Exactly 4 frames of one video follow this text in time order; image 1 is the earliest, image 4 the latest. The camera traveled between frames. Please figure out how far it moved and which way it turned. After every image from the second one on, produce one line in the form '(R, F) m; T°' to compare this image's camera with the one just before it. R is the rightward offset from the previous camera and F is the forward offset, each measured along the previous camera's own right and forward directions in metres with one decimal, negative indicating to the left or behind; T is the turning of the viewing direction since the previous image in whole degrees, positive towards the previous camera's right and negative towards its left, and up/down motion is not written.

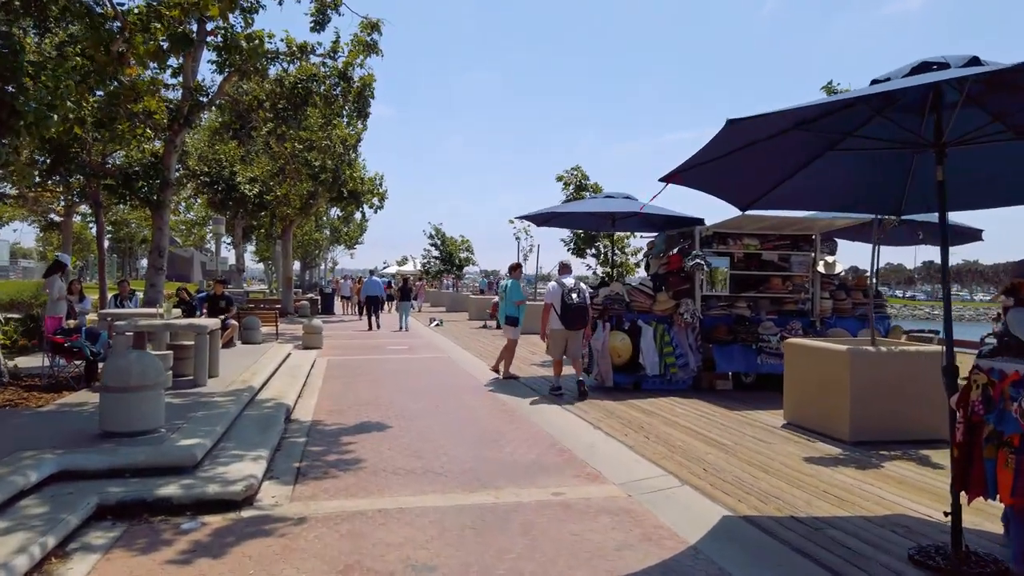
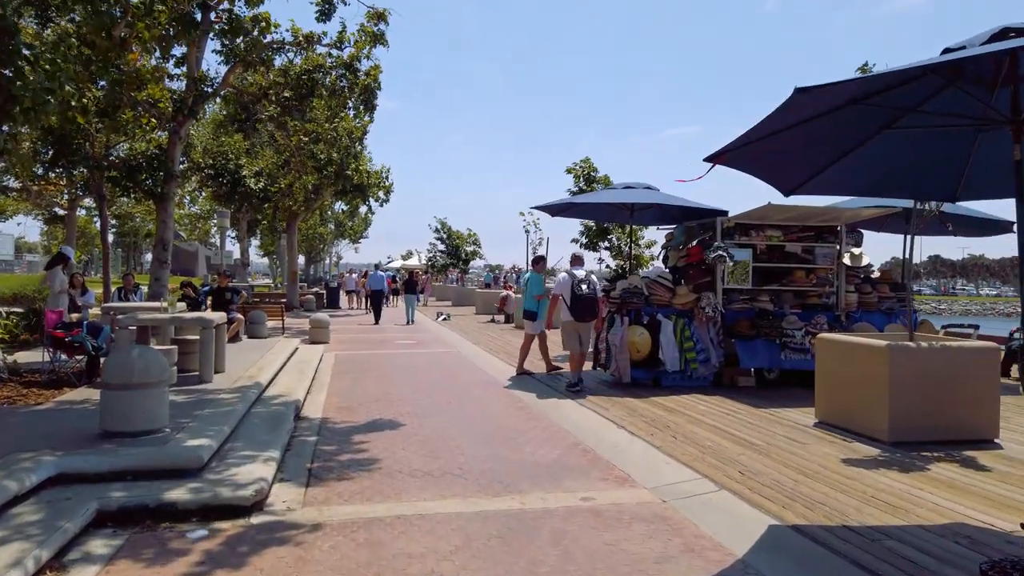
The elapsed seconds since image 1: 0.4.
(-0.2, +0.4) m; 0°
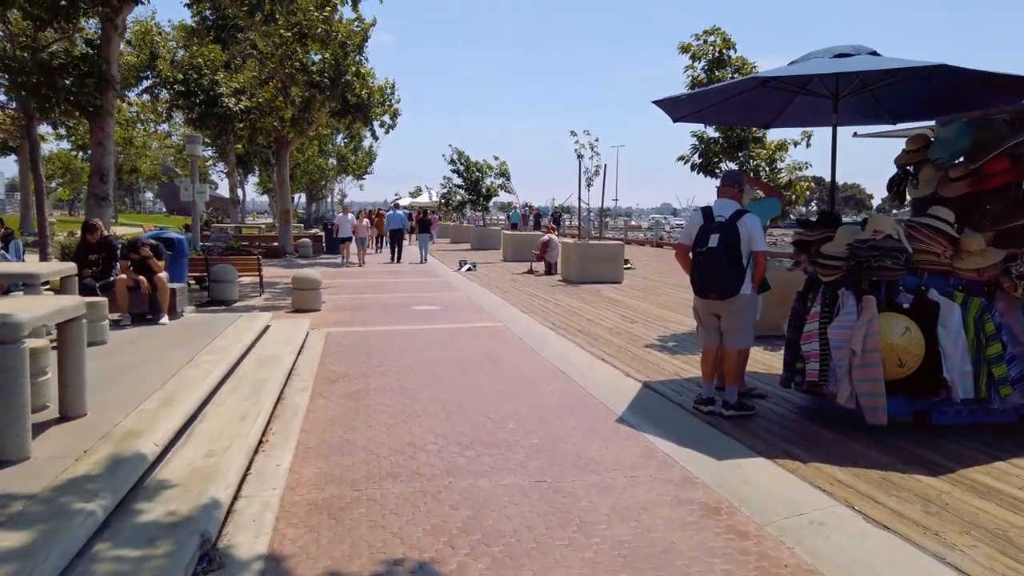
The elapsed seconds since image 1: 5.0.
(-1.0, +5.3) m; -1°
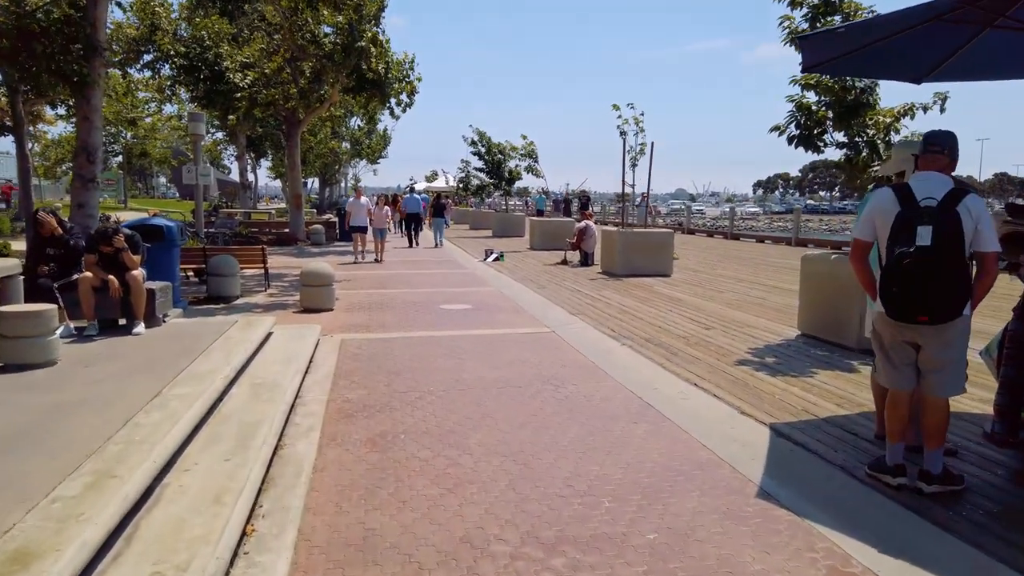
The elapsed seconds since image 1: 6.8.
(-0.5, +1.9) m; -1°
